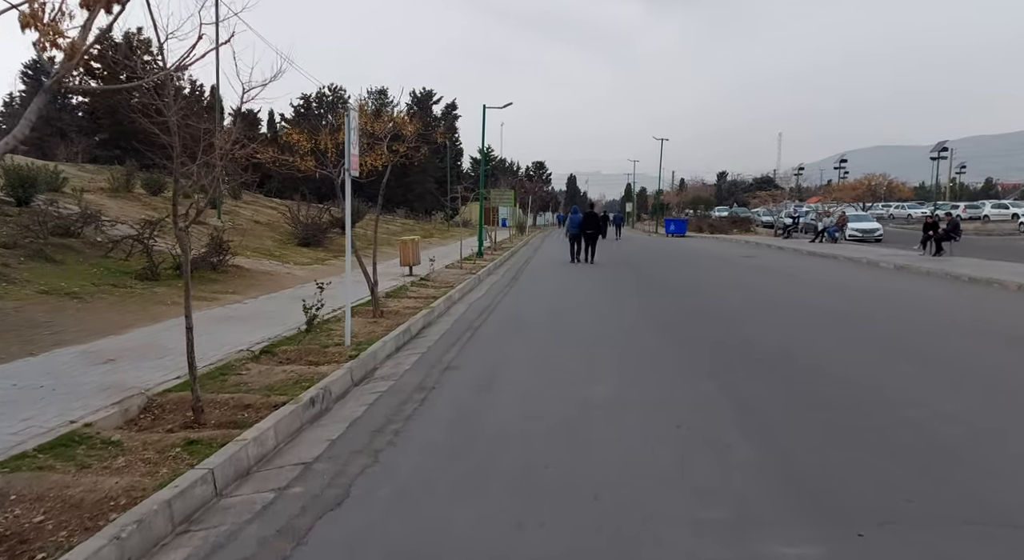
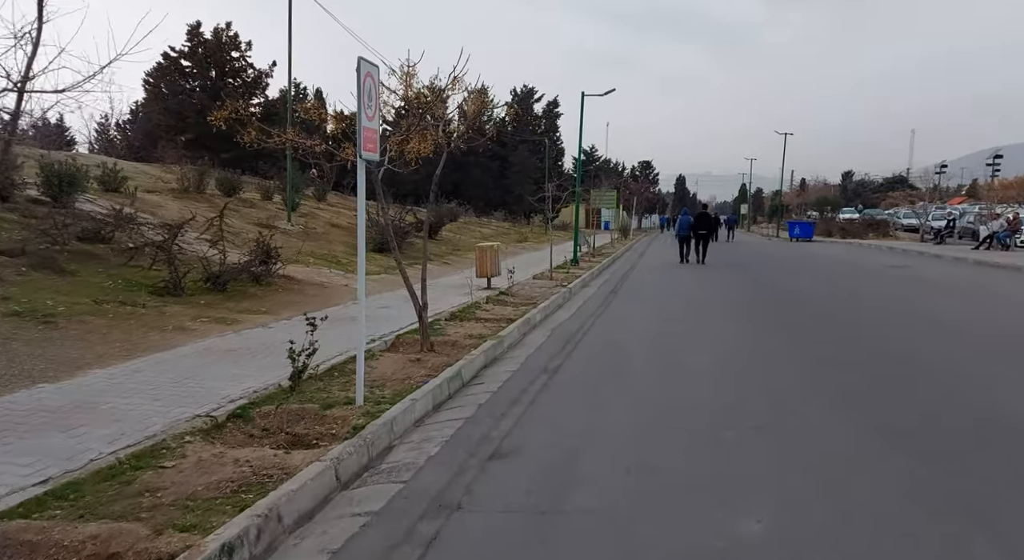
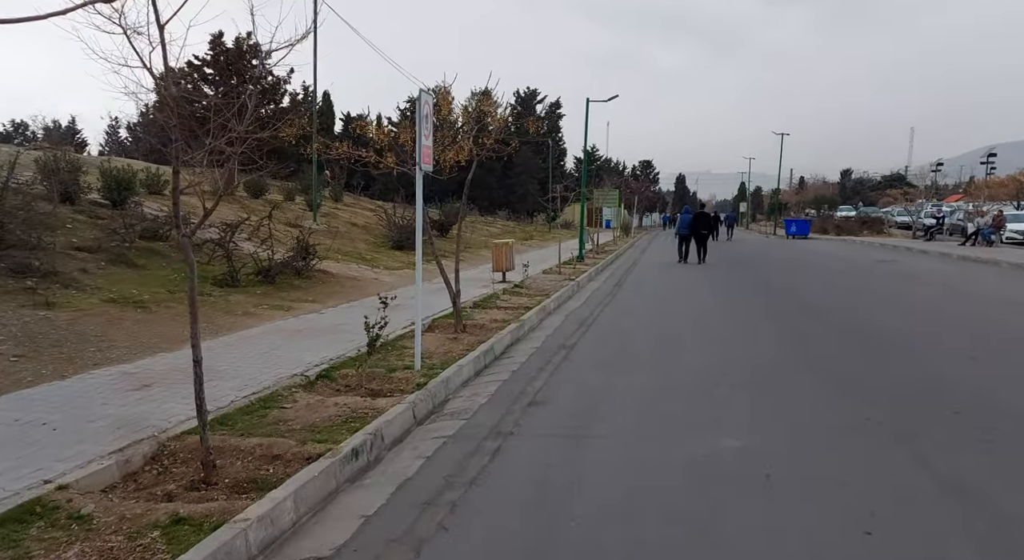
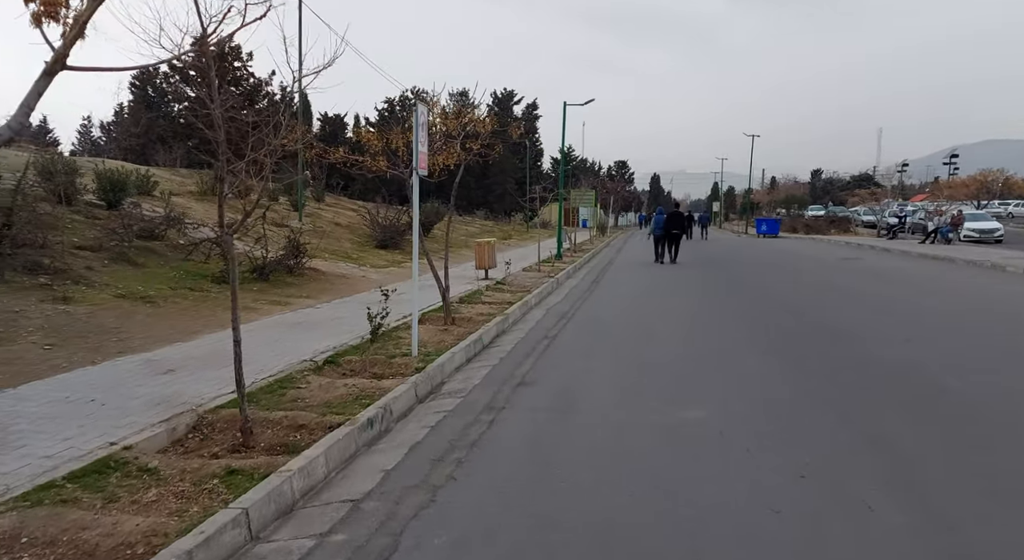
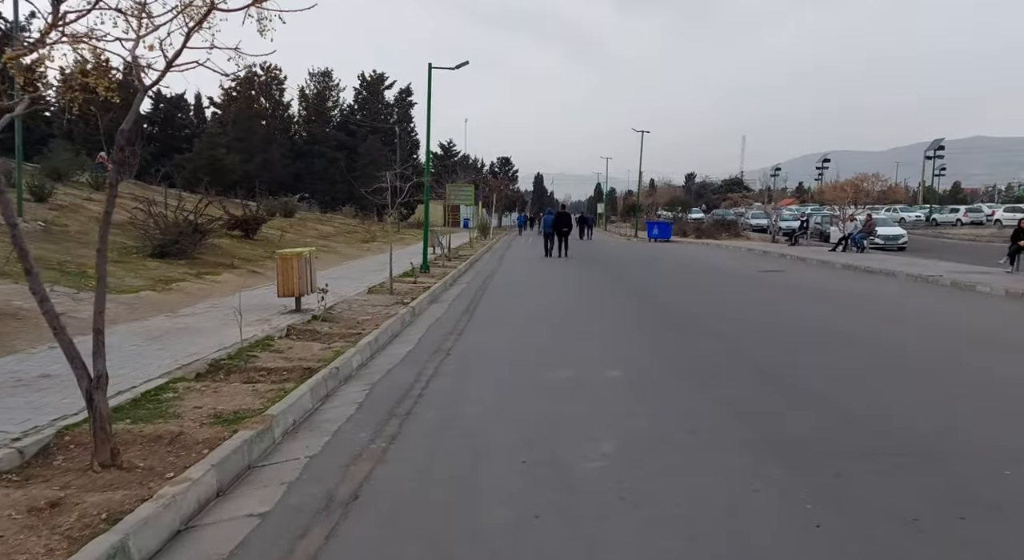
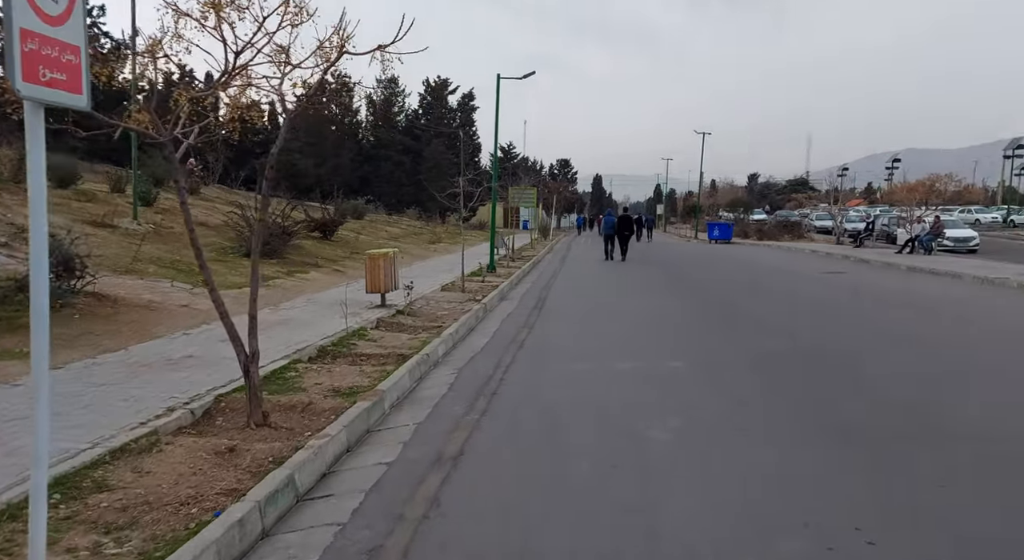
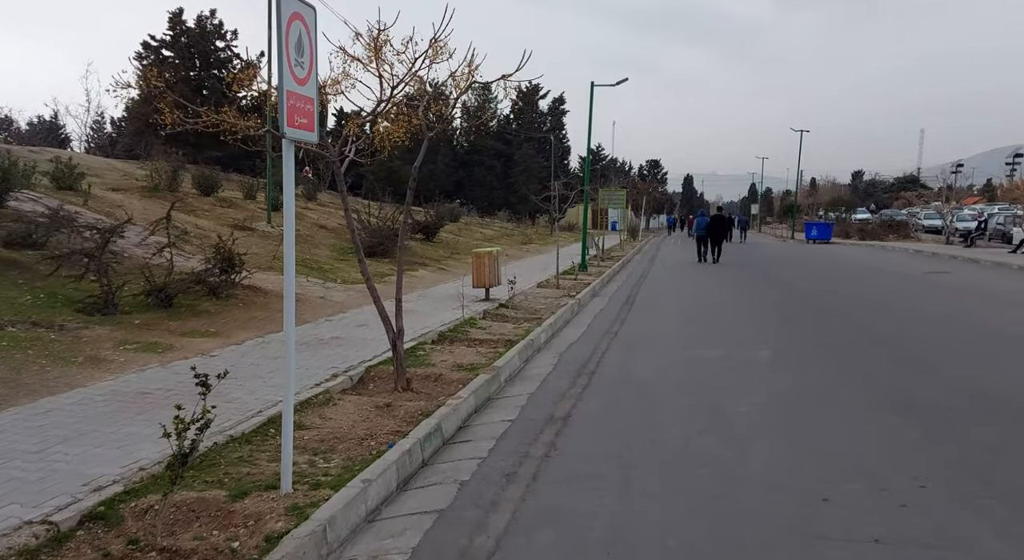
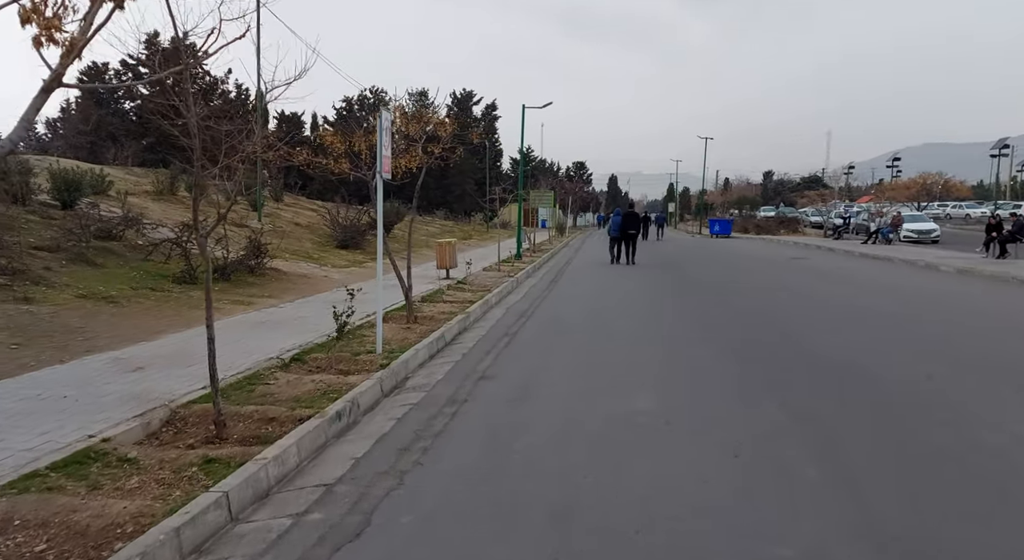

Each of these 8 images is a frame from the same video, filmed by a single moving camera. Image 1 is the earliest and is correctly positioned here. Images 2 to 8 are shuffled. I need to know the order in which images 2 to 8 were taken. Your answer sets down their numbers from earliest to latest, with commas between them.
8, 4, 3, 2, 7, 6, 5
